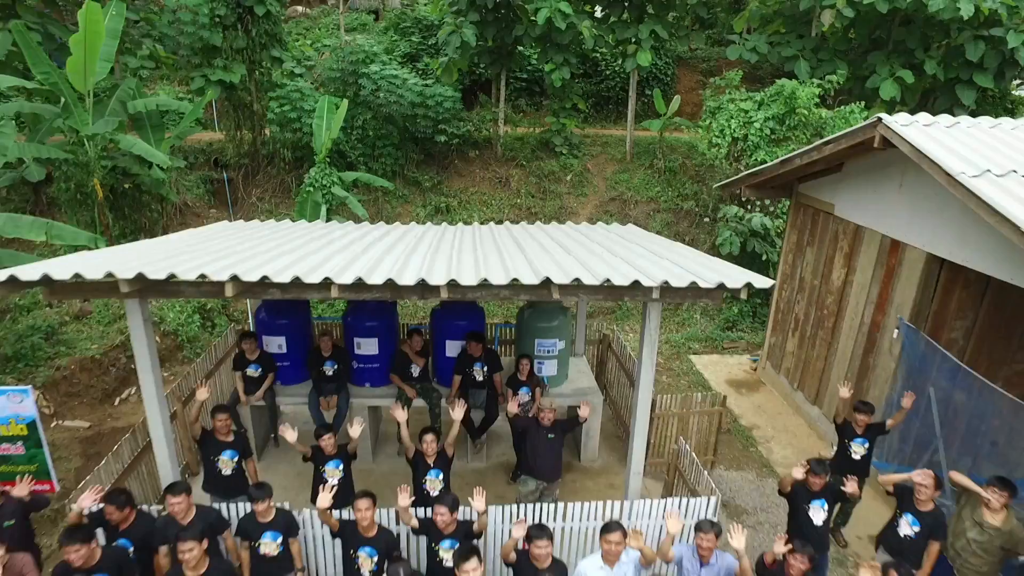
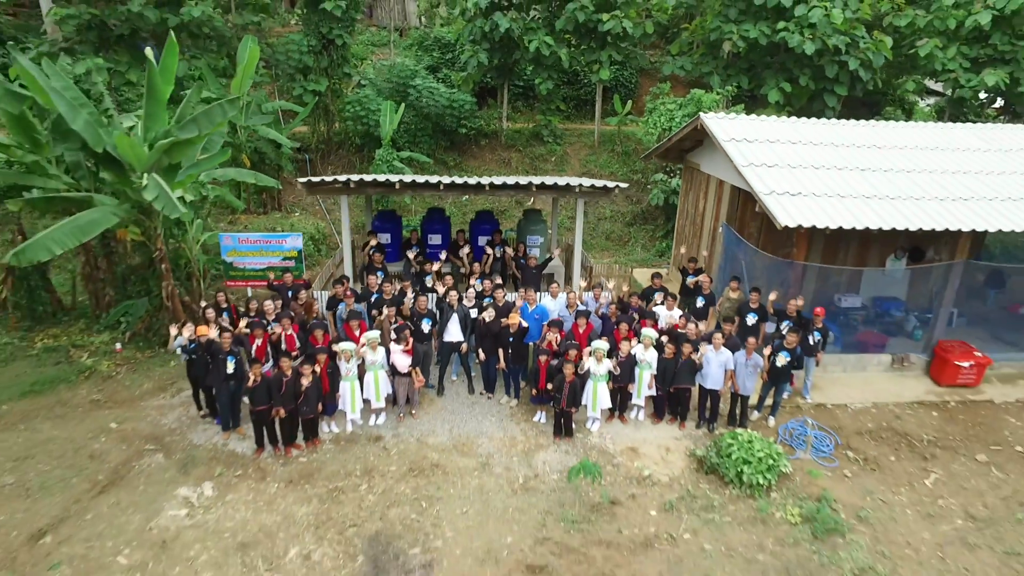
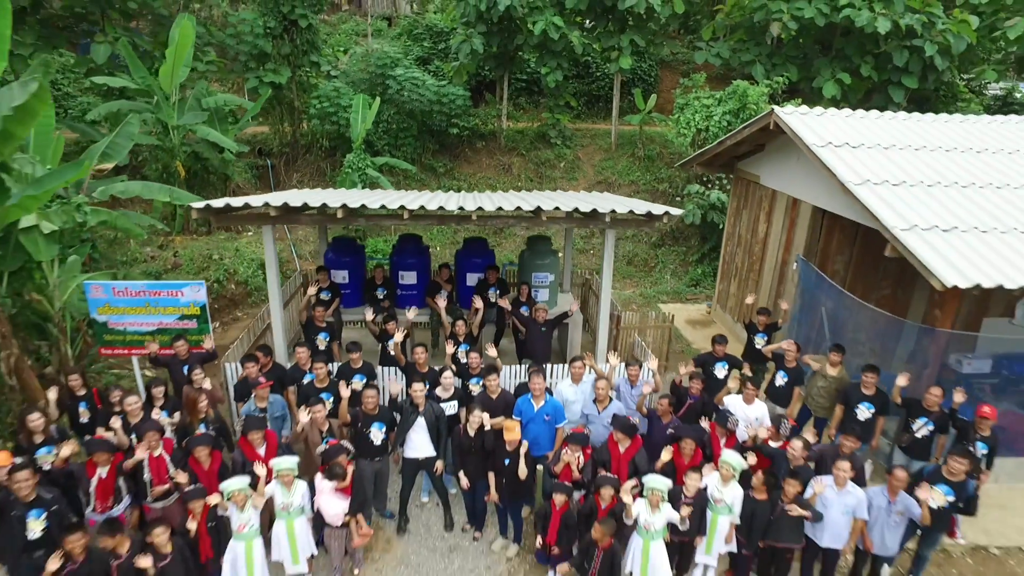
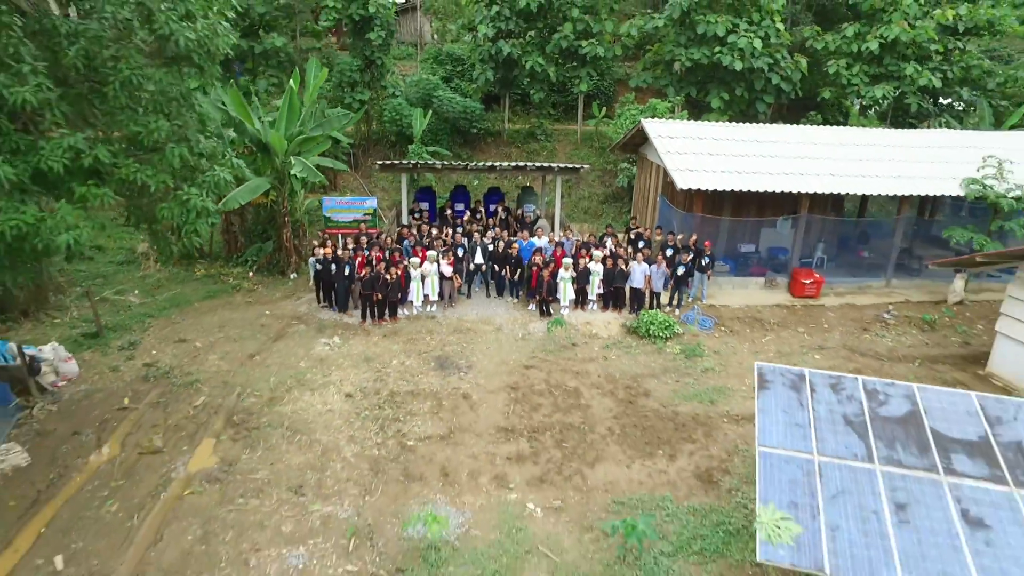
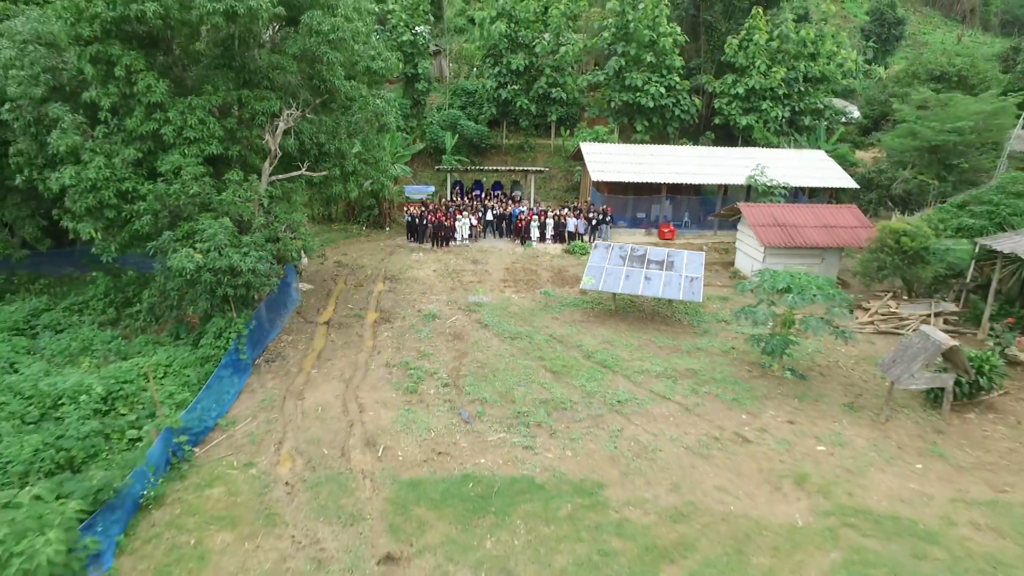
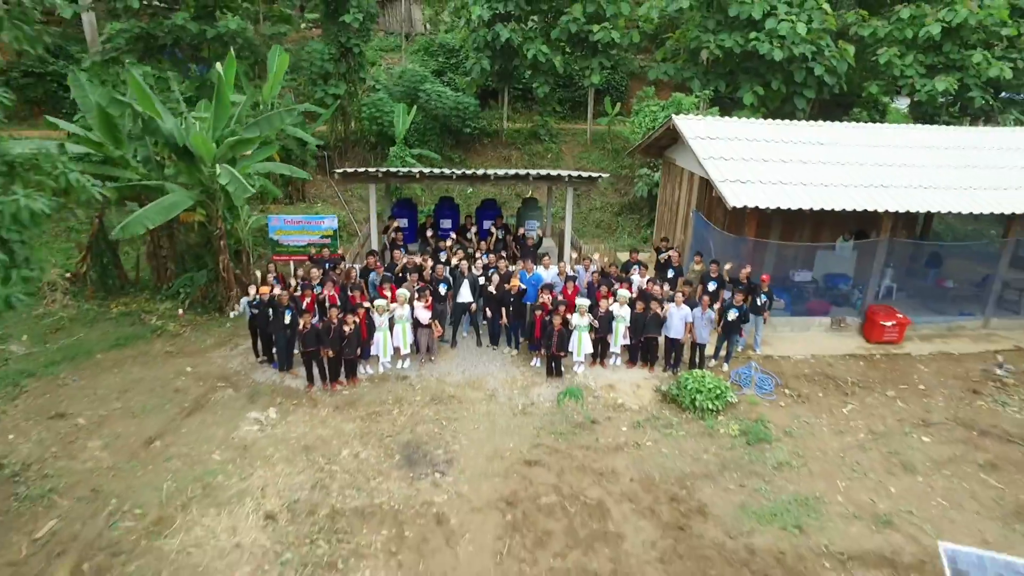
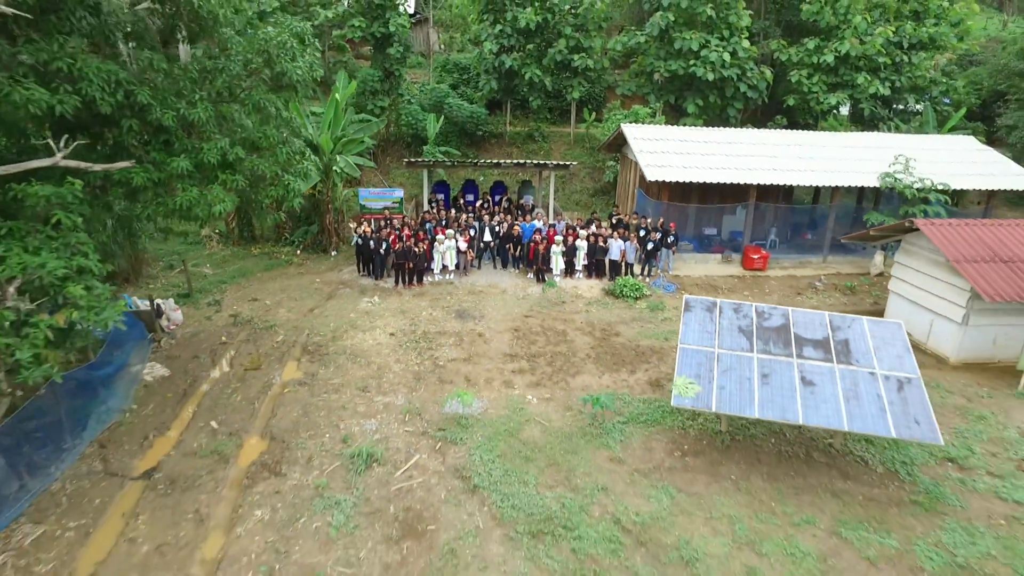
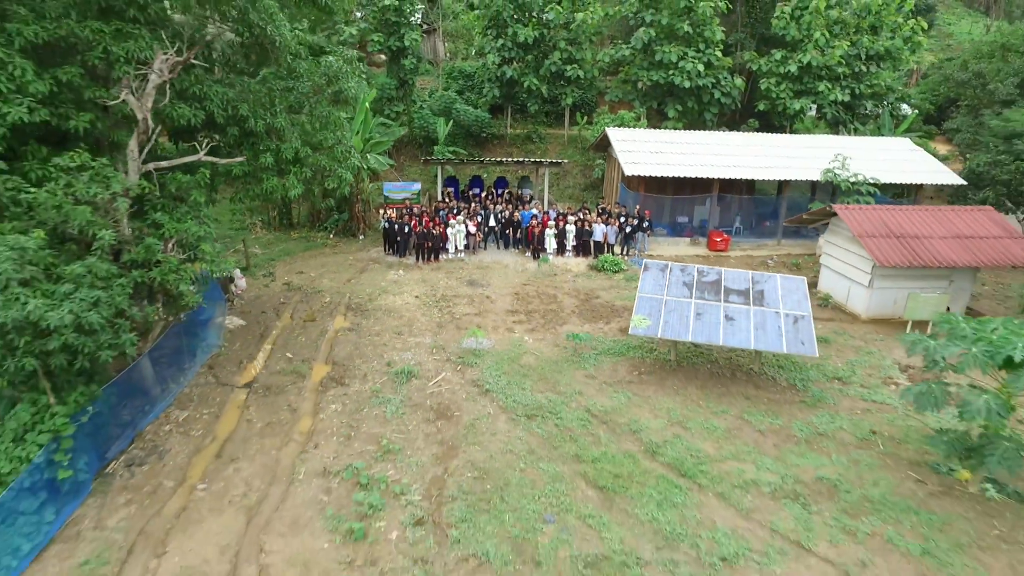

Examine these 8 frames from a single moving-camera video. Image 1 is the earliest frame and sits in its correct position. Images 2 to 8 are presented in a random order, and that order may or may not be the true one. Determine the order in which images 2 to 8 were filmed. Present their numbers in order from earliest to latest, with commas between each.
3, 2, 6, 4, 7, 8, 5
